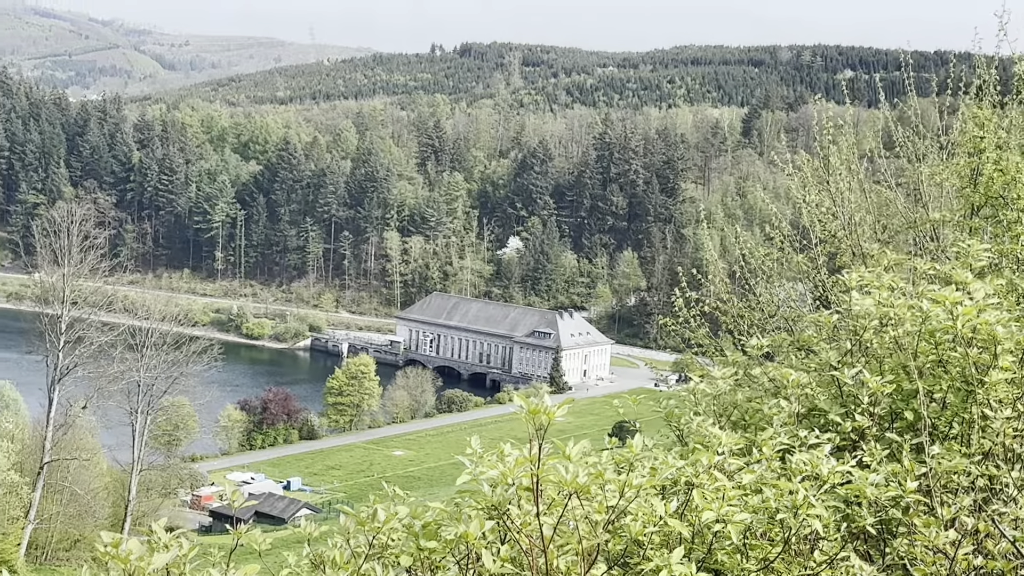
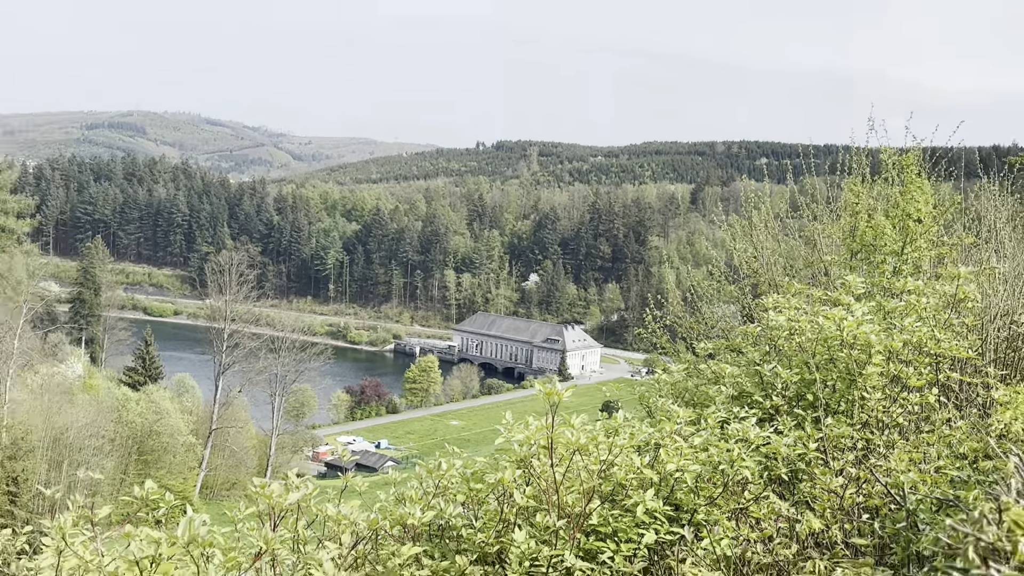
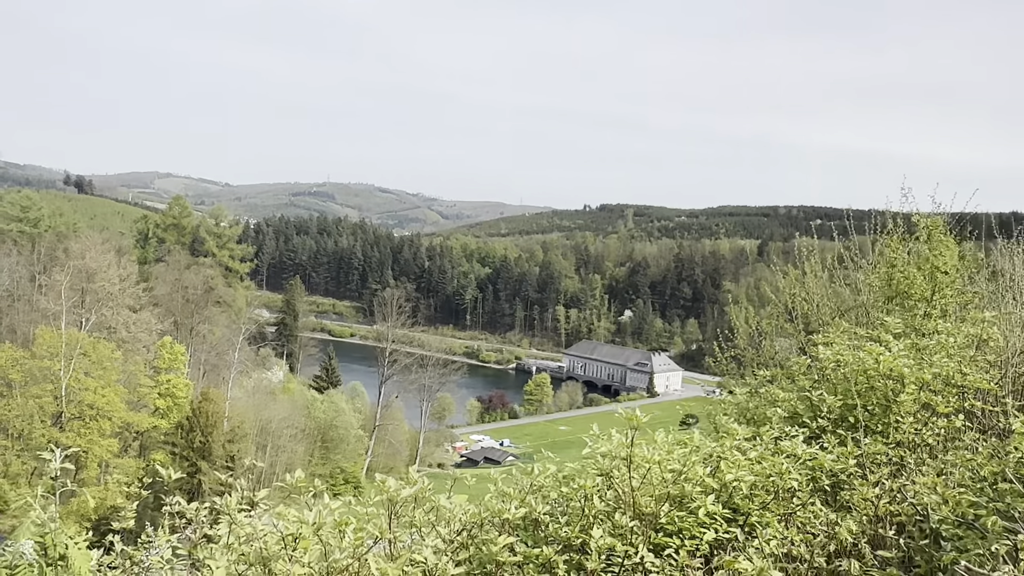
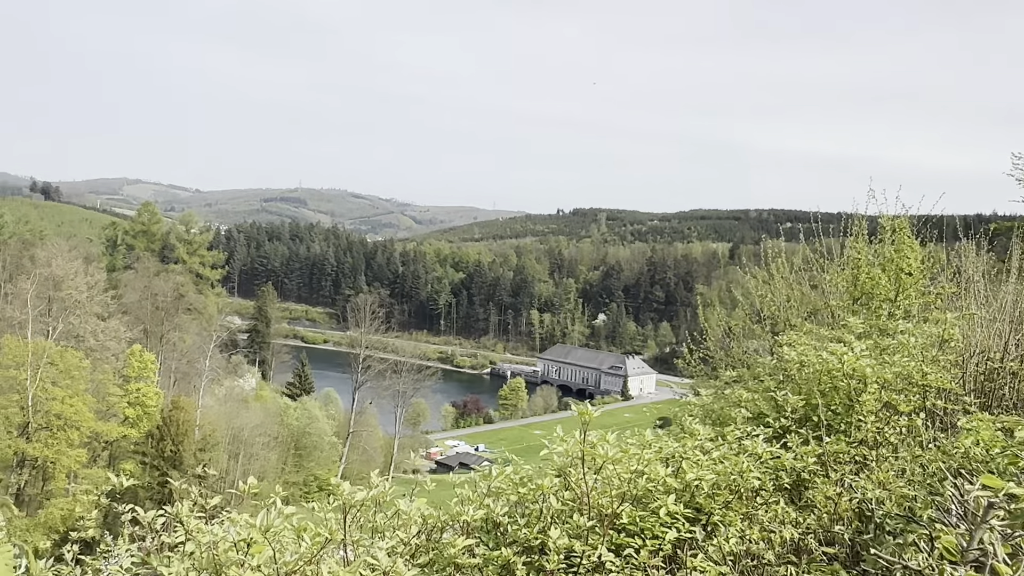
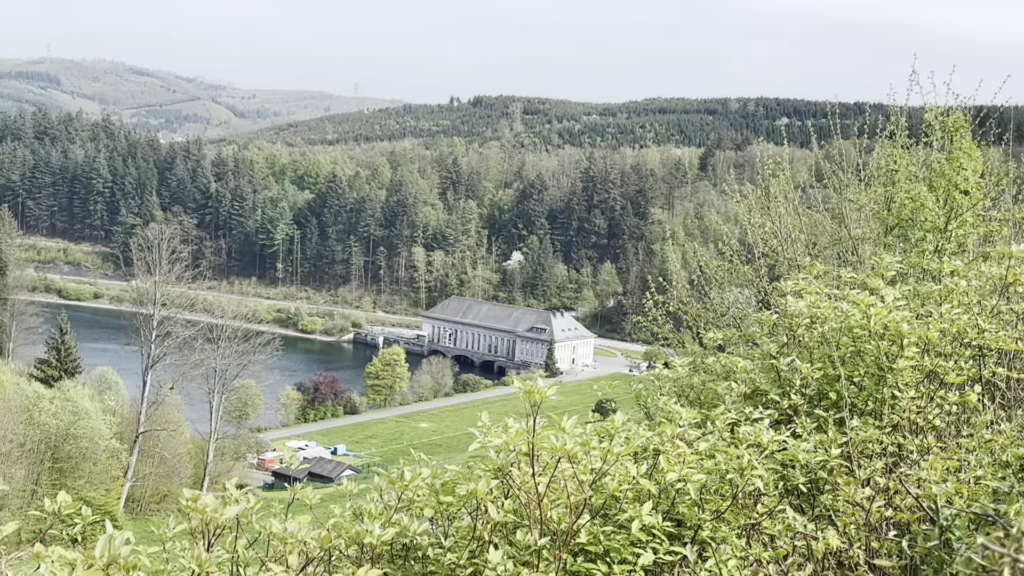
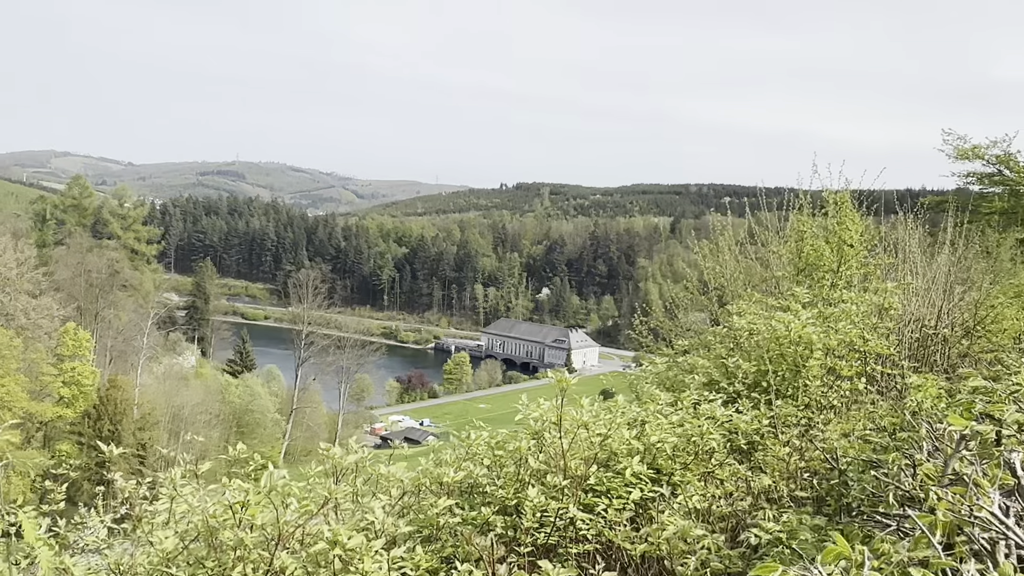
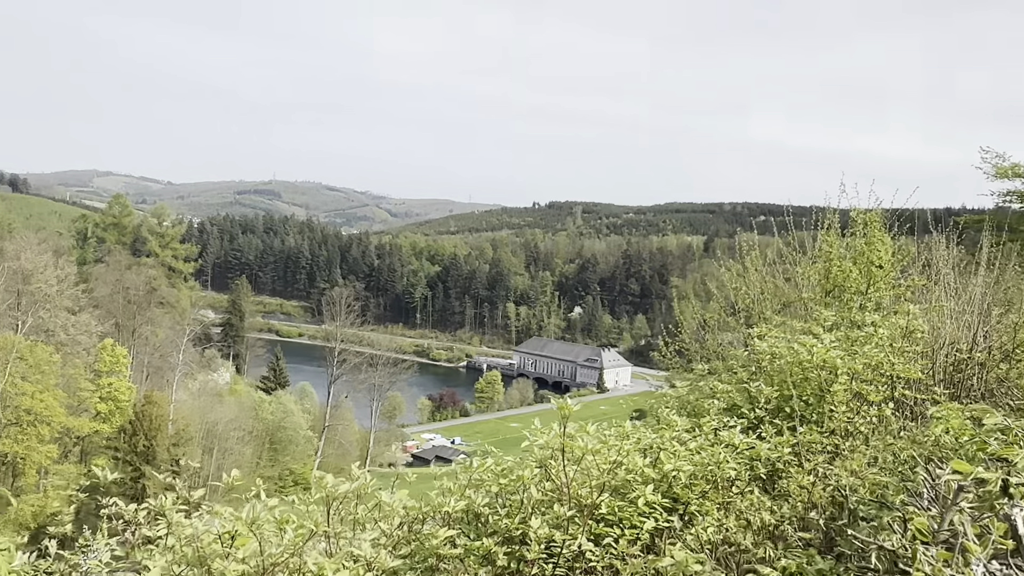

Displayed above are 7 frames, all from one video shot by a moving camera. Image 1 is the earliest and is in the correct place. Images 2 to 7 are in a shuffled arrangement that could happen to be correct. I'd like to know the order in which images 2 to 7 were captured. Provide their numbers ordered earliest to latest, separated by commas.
5, 2, 6, 7, 4, 3
